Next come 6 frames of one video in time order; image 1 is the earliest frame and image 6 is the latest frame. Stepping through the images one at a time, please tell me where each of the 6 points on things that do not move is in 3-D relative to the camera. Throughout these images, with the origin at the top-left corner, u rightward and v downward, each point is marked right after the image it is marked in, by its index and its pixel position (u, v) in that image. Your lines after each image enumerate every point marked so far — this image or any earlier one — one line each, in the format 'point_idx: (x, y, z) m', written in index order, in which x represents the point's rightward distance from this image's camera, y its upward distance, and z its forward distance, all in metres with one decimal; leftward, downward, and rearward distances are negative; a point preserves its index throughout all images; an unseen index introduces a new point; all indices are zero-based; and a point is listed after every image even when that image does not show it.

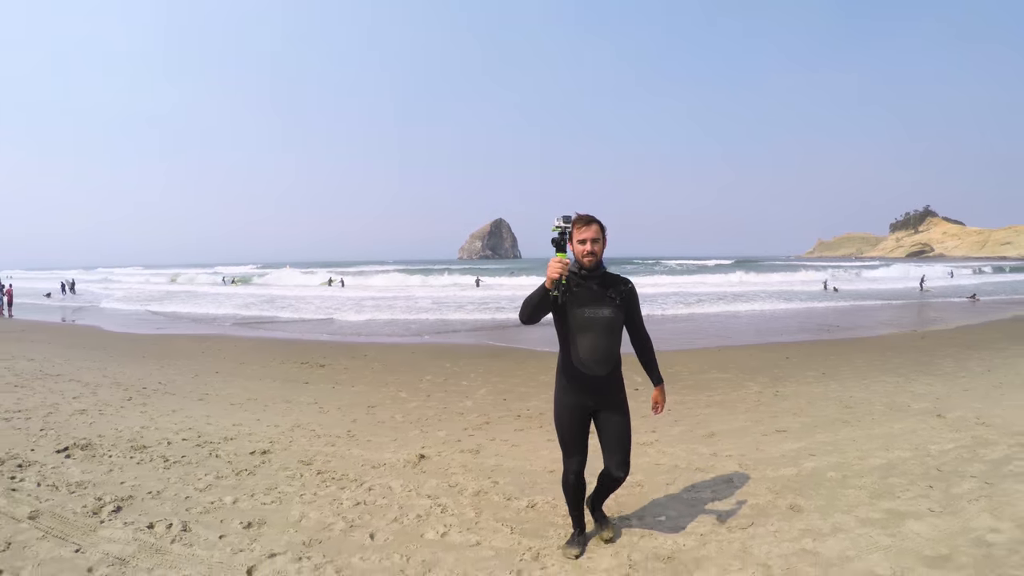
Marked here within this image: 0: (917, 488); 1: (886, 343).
0: (+1.5, -0.8, +1.6) m
1: (+5.4, -0.9, +6.3) m
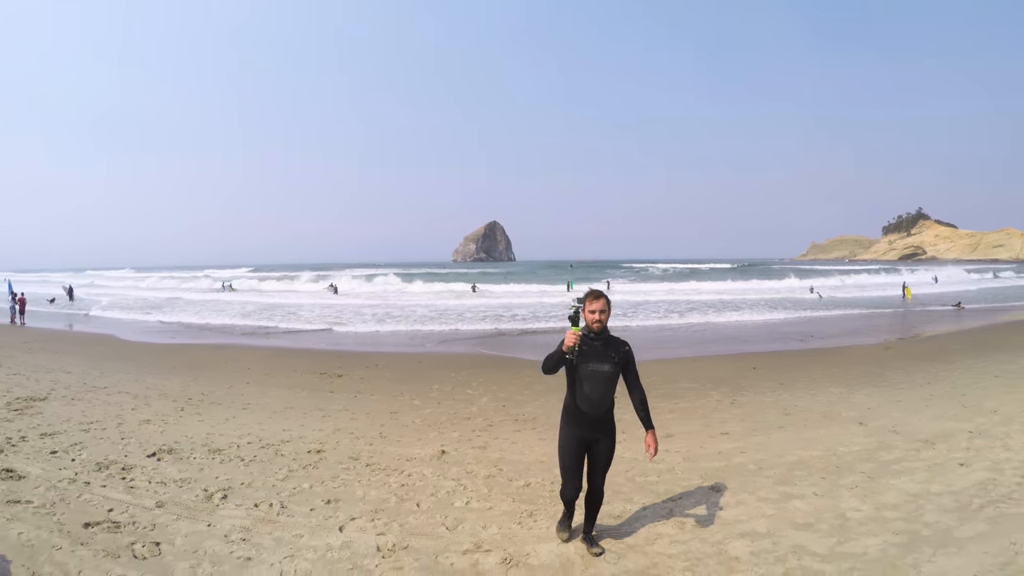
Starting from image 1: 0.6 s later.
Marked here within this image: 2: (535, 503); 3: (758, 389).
0: (+1.5, -1.0, +2.3) m
1: (+5.4, -1.1, +7.0) m
2: (+0.1, -1.1, +2.2) m
3: (+2.4, -1.1, +4.4) m
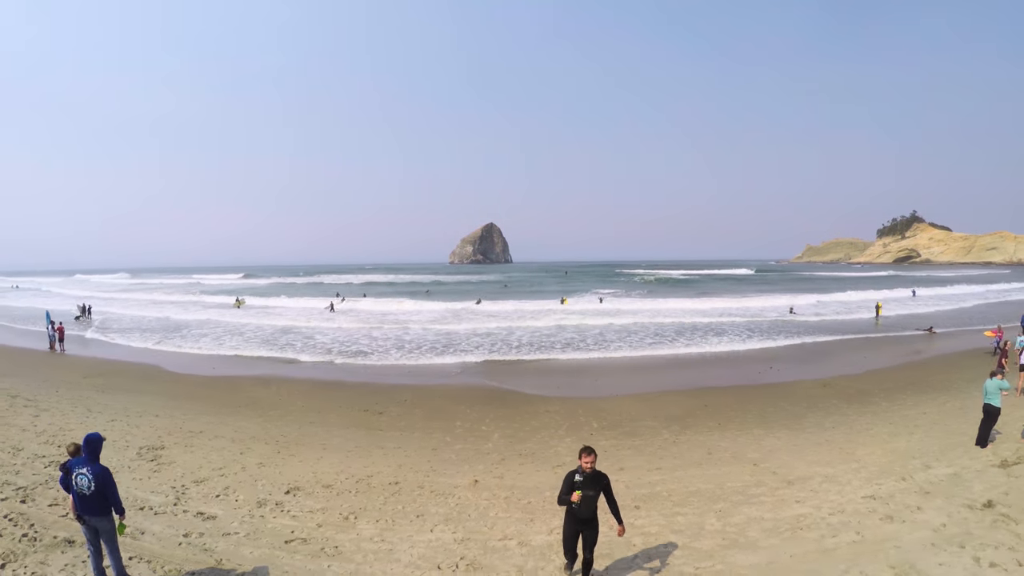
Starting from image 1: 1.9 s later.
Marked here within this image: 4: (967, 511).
0: (+1.6, -1.9, +3.9) m
1: (+5.4, -2.0, +8.6) m
2: (+0.2, -1.9, +3.8) m
3: (+2.5, -1.9, +6.0) m
4: (+3.8, -2.0, +3.7) m
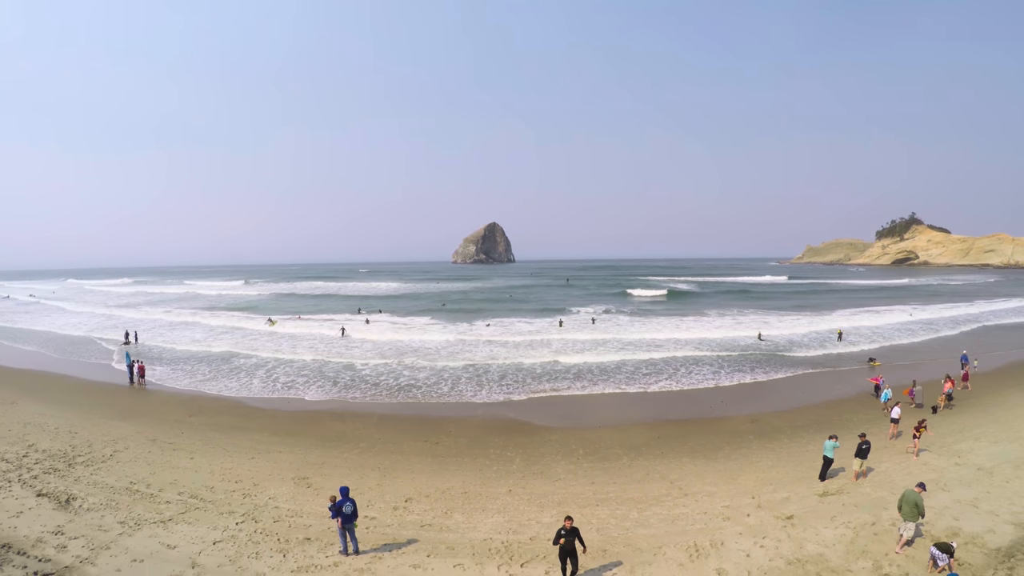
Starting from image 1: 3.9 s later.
0: (+1.9, -3.5, +7.3) m
1: (+5.7, -3.6, +12.0) m
2: (+0.5, -3.5, +7.2) m
3: (+2.8, -3.6, +9.4) m
4: (+4.2, -3.6, +7.1) m
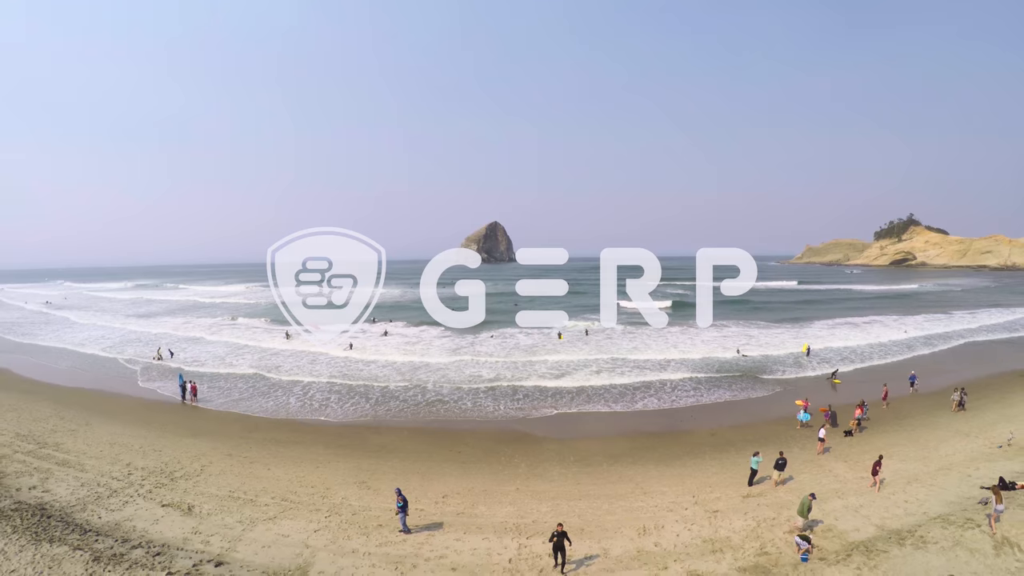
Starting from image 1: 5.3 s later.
0: (+2.1, -4.8, +10.2) m
1: (+5.9, -4.9, +14.9) m
2: (+0.7, -4.8, +10.1) m
3: (+3.0, -4.9, +12.4) m
4: (+4.3, -4.9, +10.1) m
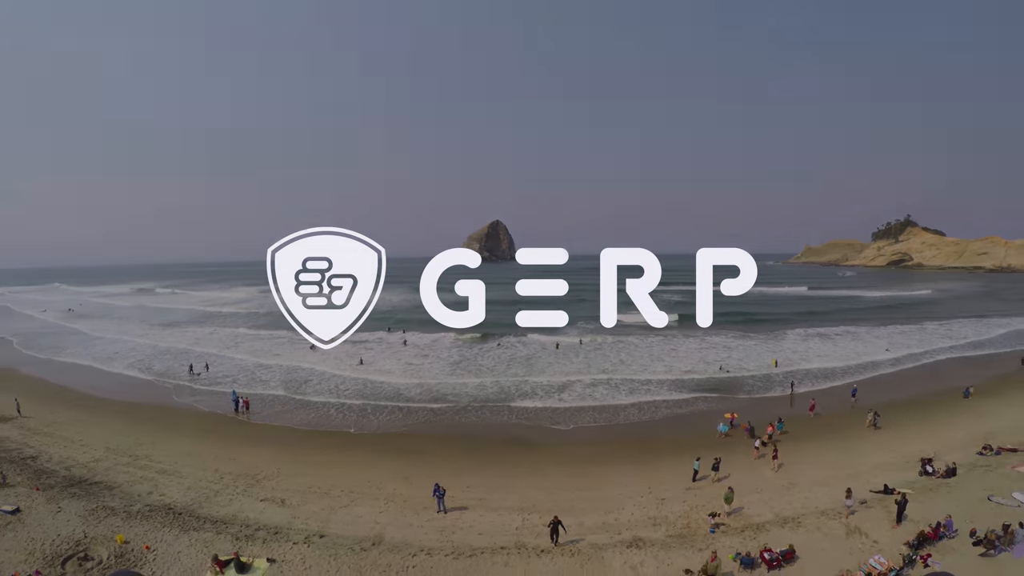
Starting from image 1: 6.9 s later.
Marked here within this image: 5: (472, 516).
0: (+2.2, -6.4, +14.2) m
1: (+6.1, -6.5, +19.0) m
2: (+0.8, -6.4, +14.1) m
3: (+3.1, -6.5, +16.4) m
4: (+4.5, -6.5, +14.1) m
5: (-1.2, -6.6, +12.9) m
